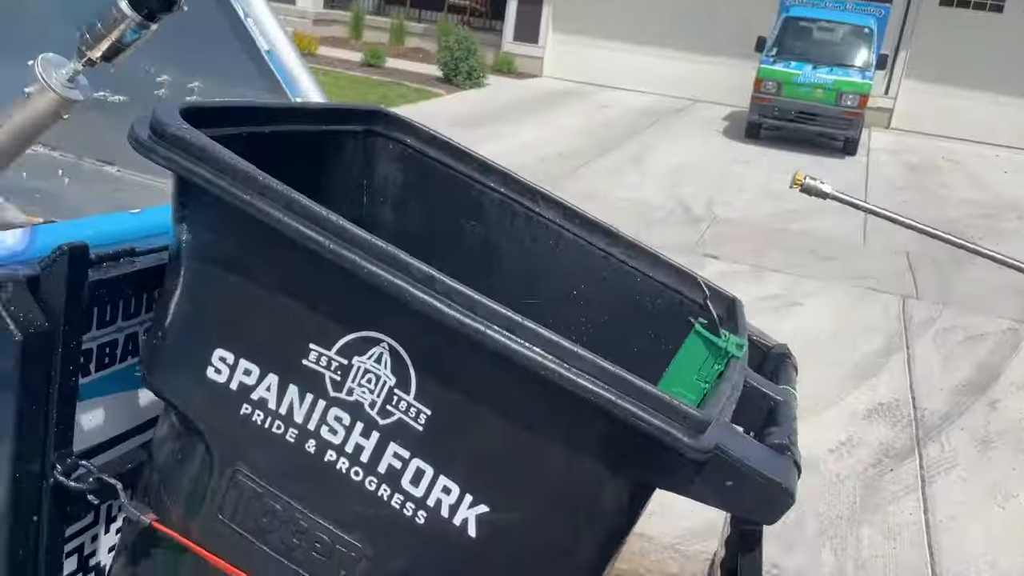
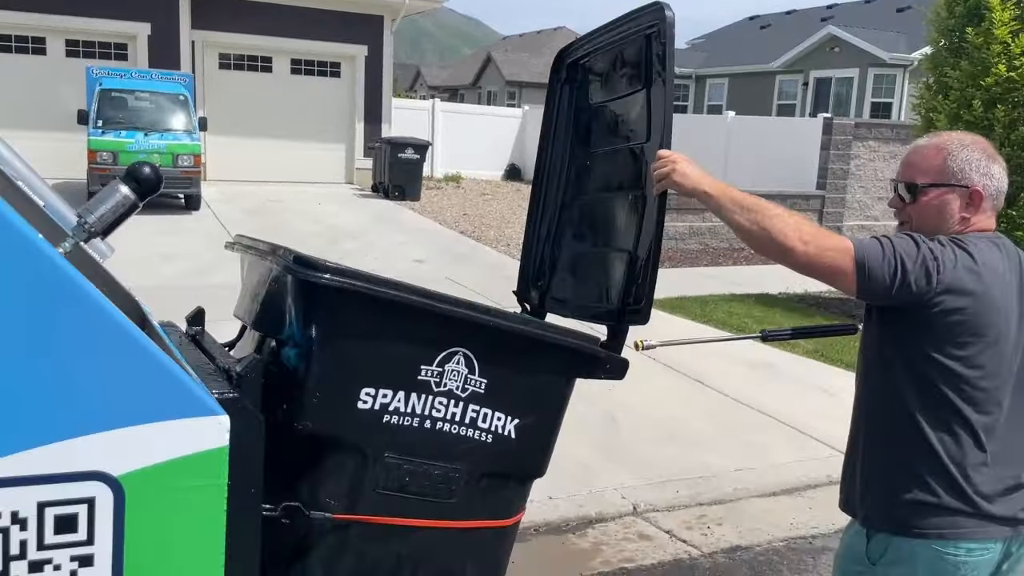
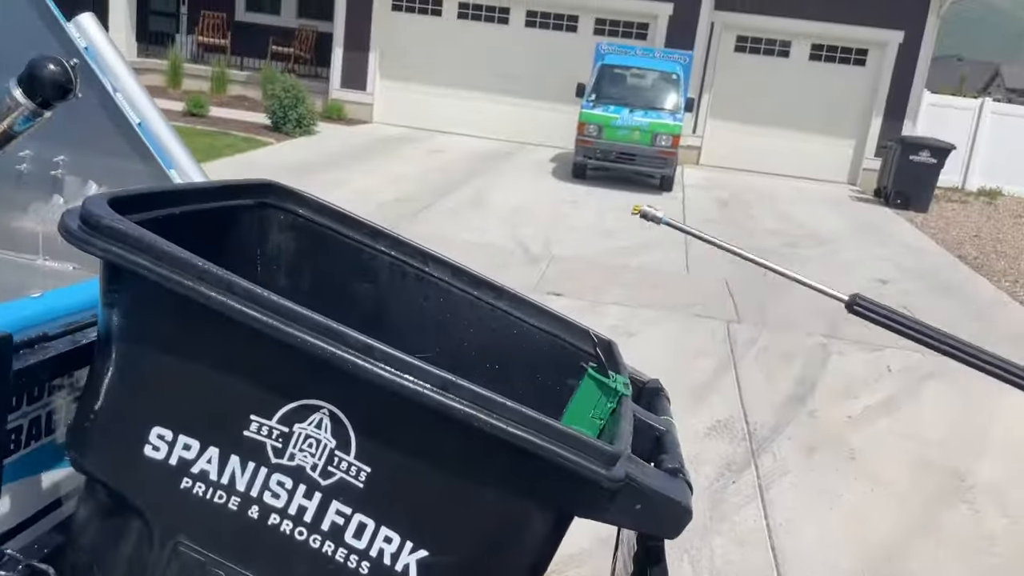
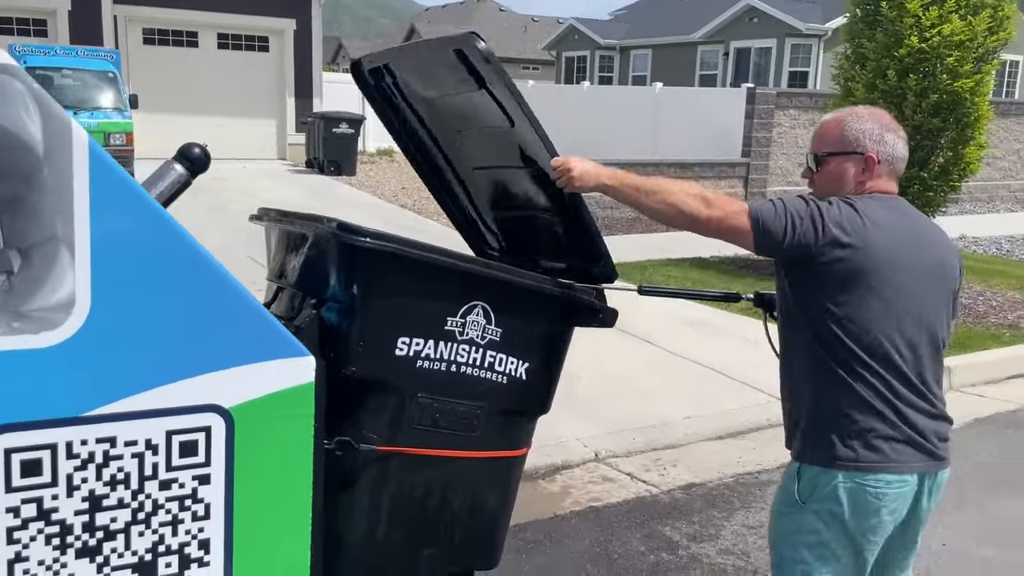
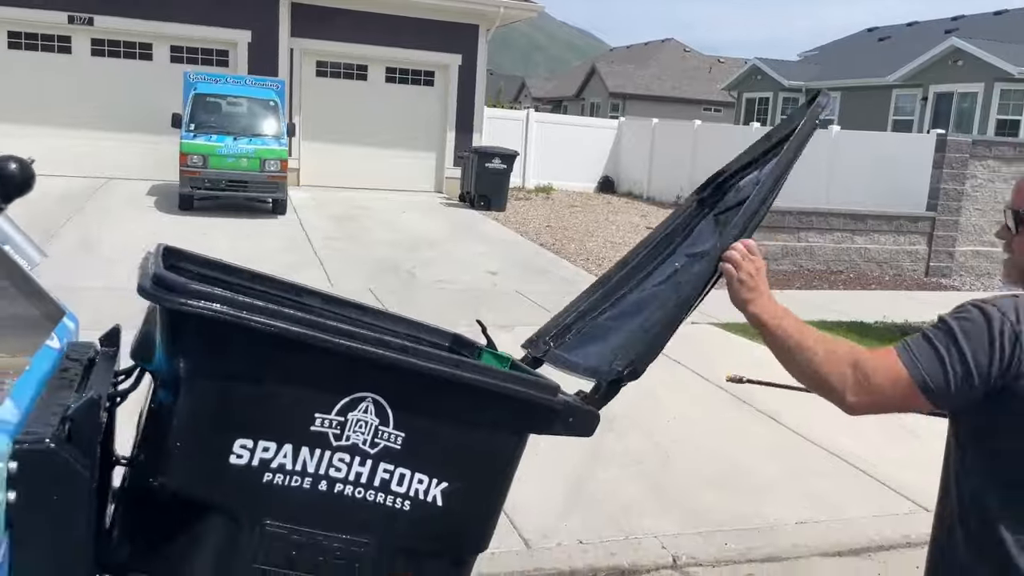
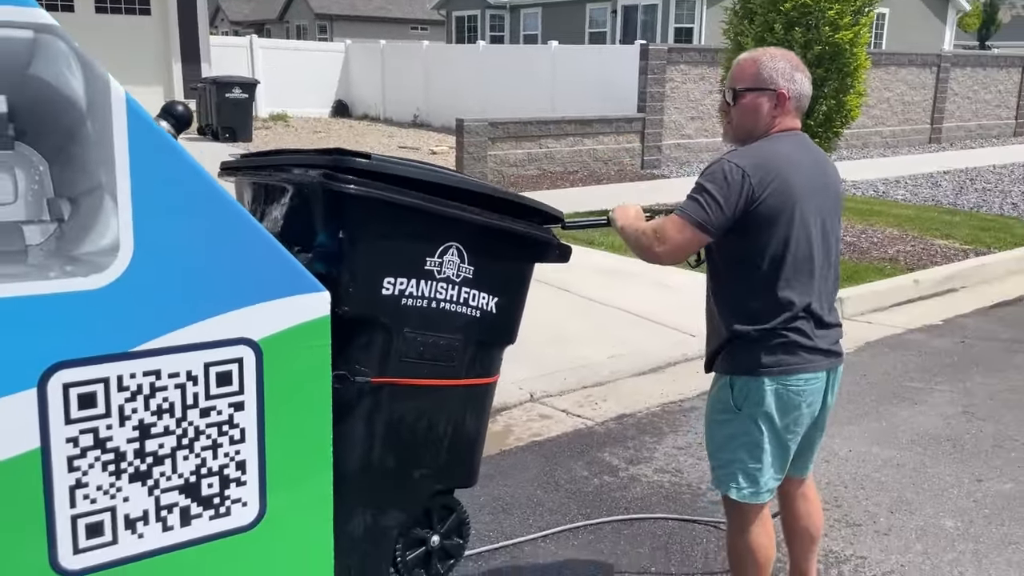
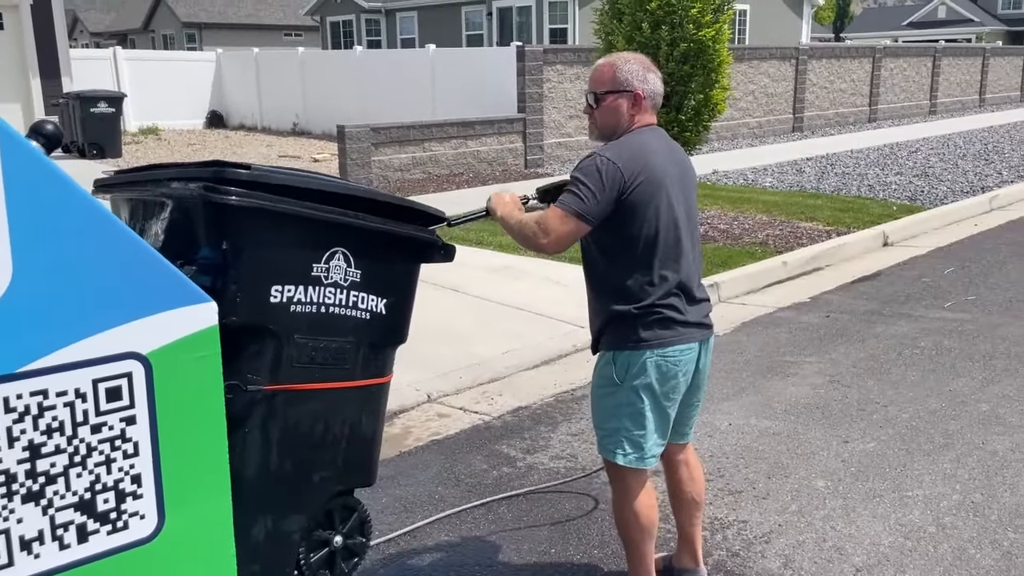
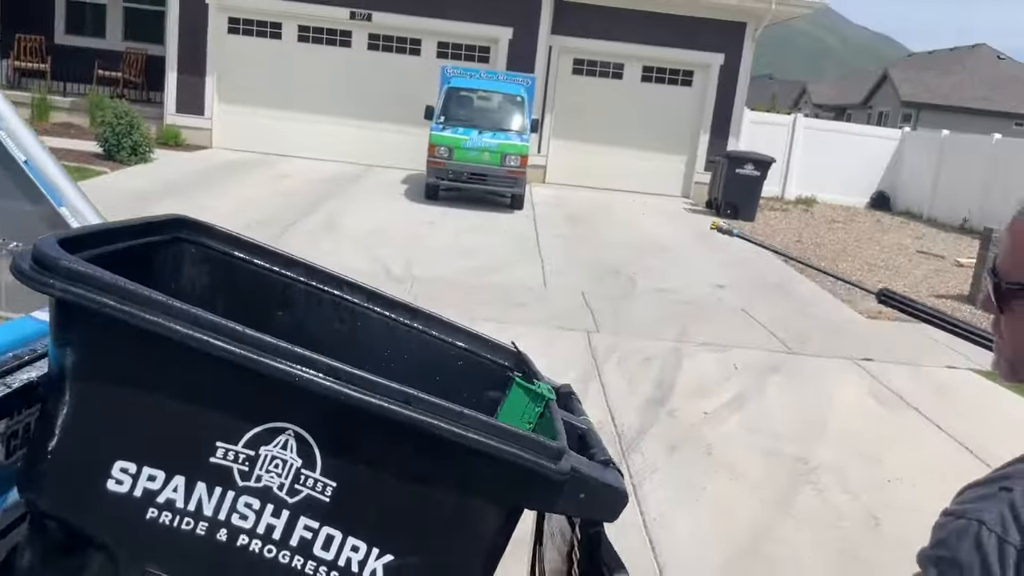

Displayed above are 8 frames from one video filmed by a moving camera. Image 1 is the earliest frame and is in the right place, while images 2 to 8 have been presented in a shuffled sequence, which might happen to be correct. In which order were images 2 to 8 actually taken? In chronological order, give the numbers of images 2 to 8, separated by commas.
3, 8, 5, 2, 4, 6, 7
